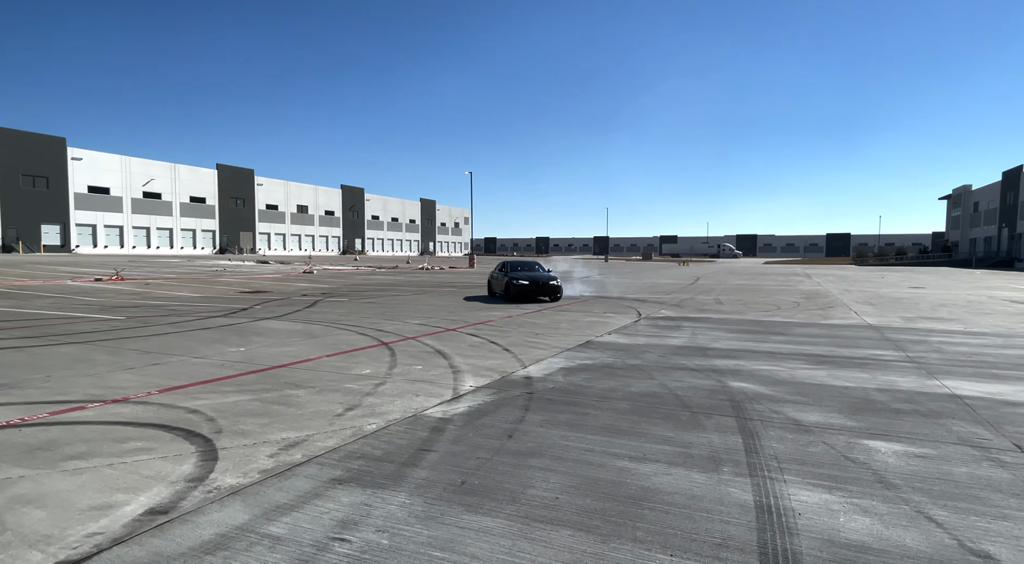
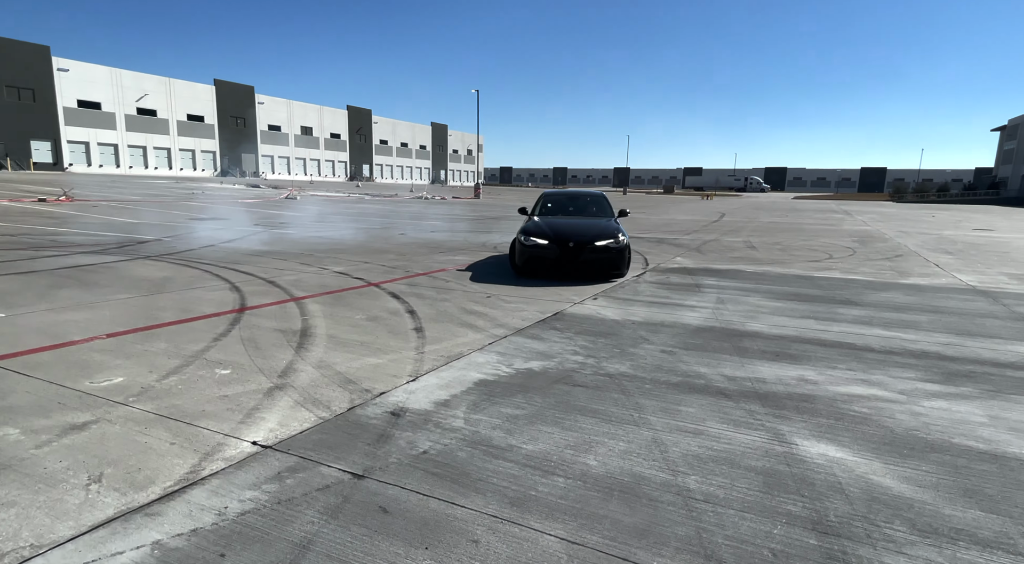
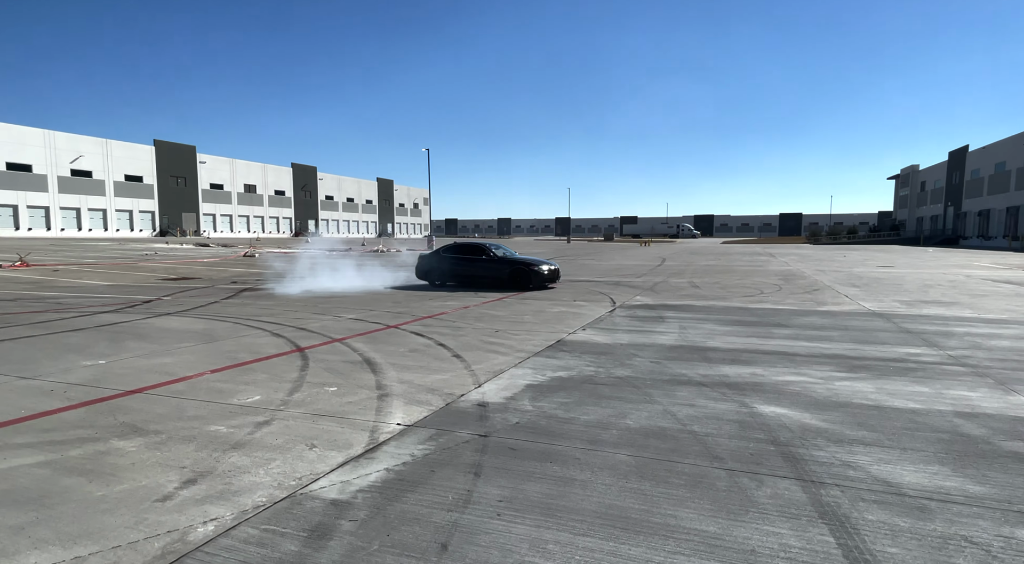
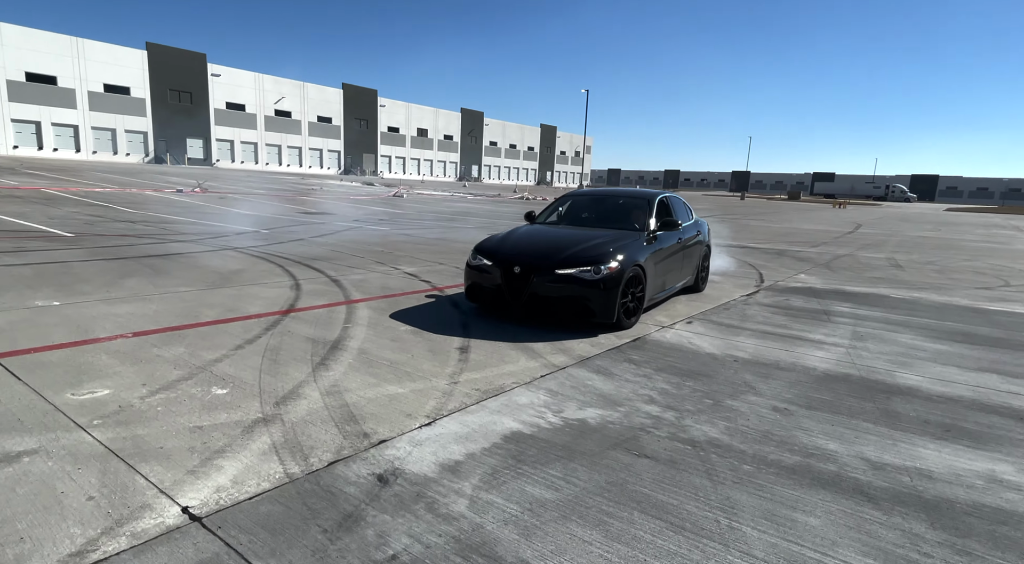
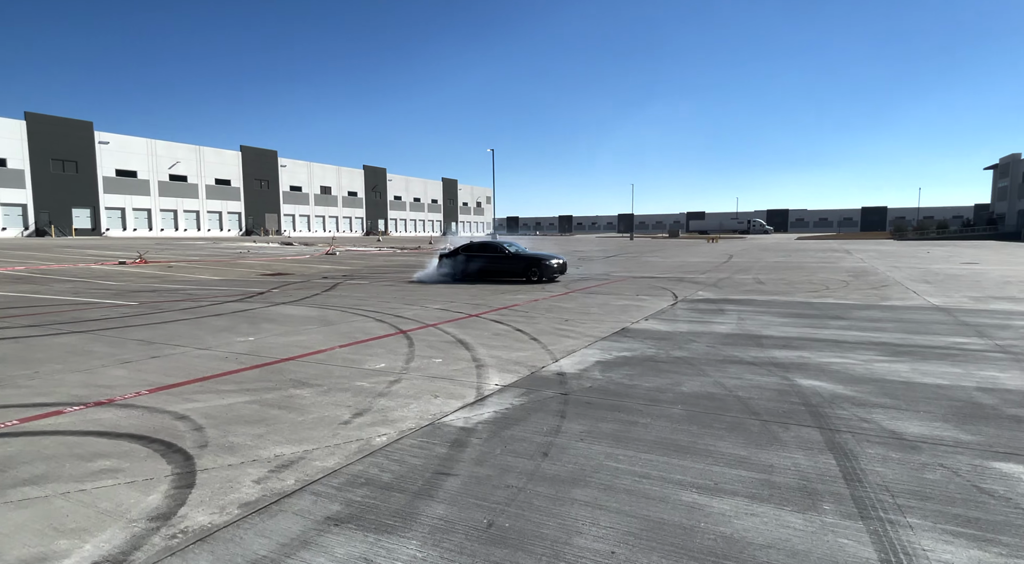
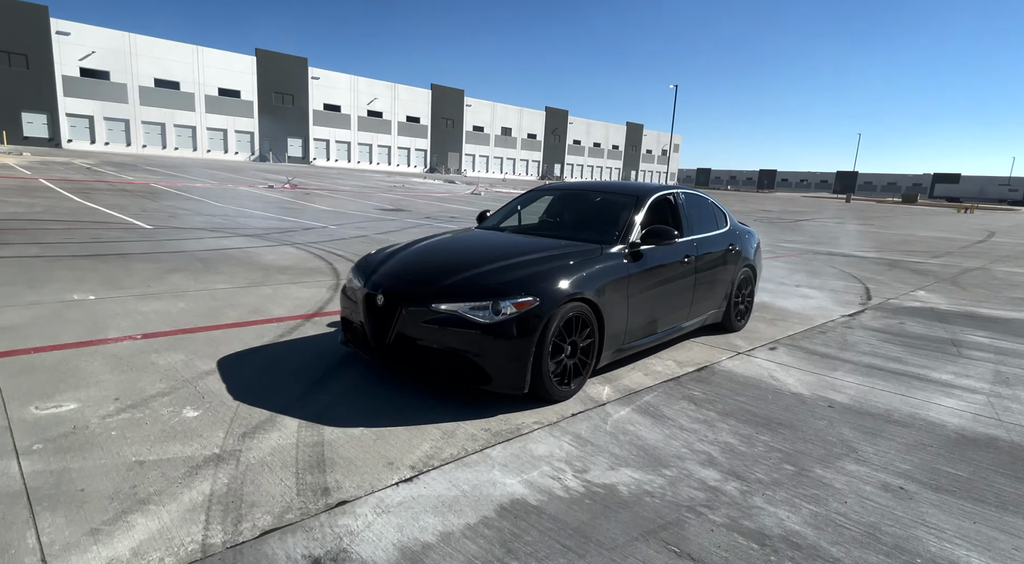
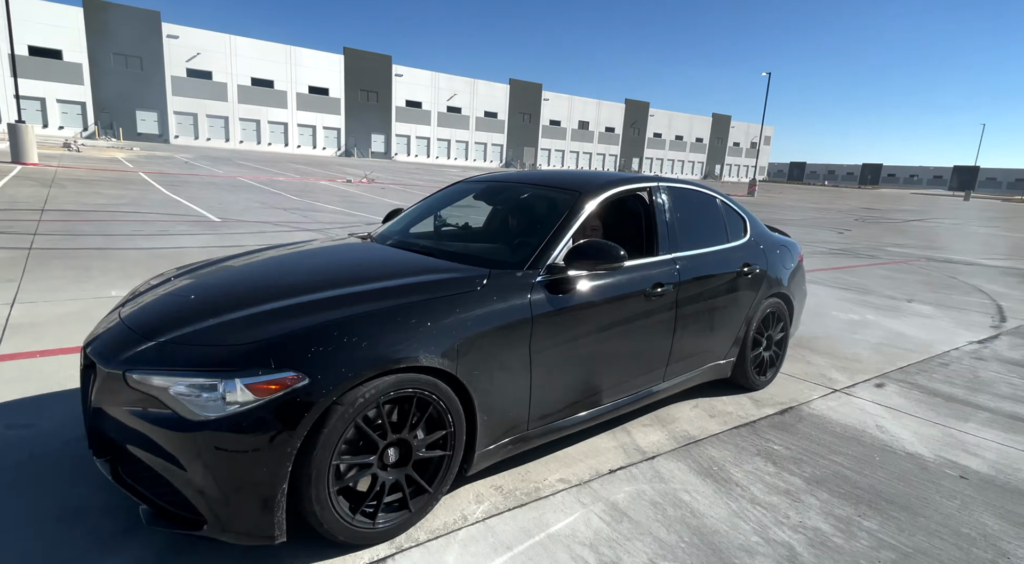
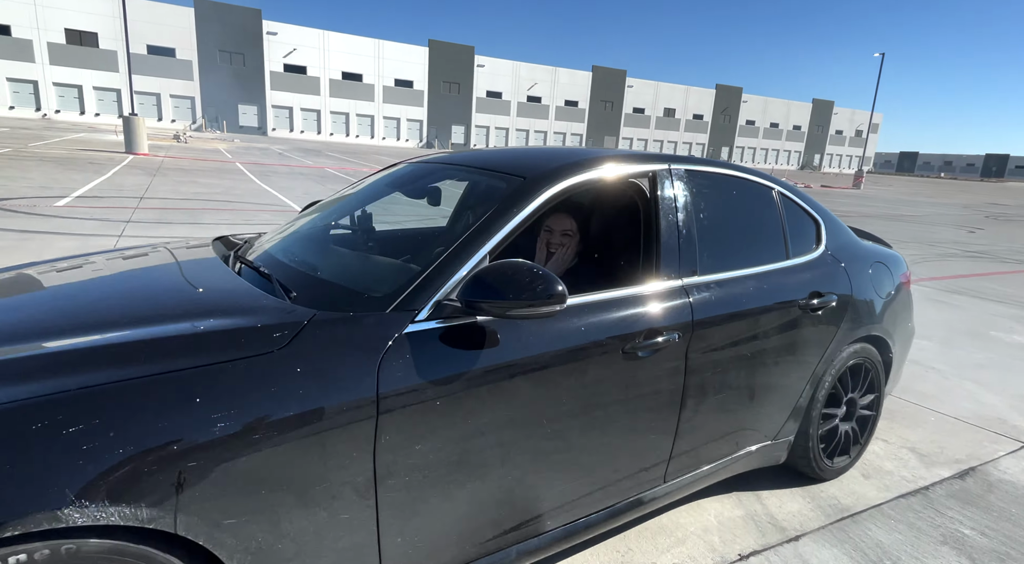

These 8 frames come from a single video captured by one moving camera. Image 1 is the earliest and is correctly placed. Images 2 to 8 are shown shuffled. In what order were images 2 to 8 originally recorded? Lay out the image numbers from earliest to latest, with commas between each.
5, 3, 2, 4, 6, 7, 8
